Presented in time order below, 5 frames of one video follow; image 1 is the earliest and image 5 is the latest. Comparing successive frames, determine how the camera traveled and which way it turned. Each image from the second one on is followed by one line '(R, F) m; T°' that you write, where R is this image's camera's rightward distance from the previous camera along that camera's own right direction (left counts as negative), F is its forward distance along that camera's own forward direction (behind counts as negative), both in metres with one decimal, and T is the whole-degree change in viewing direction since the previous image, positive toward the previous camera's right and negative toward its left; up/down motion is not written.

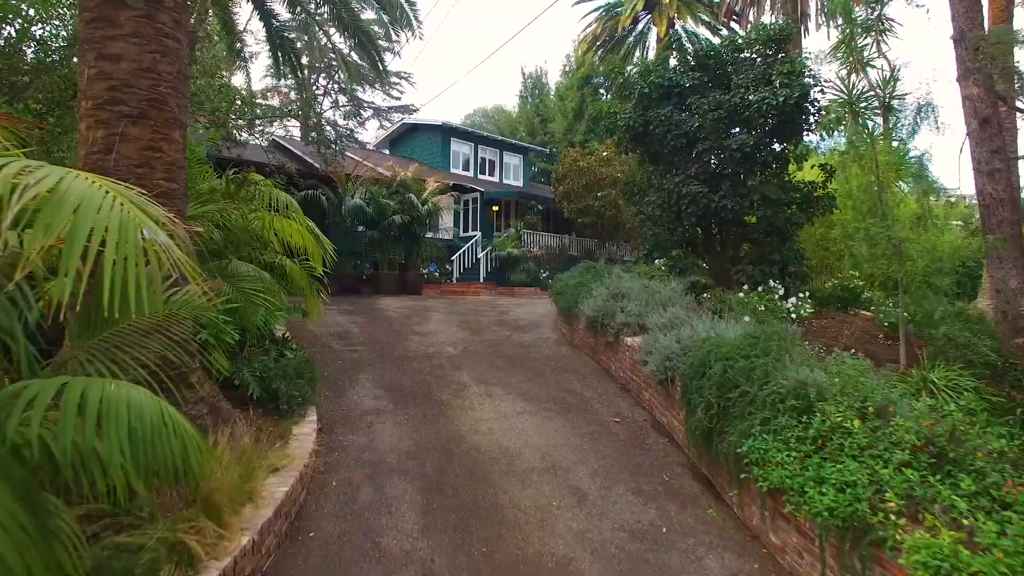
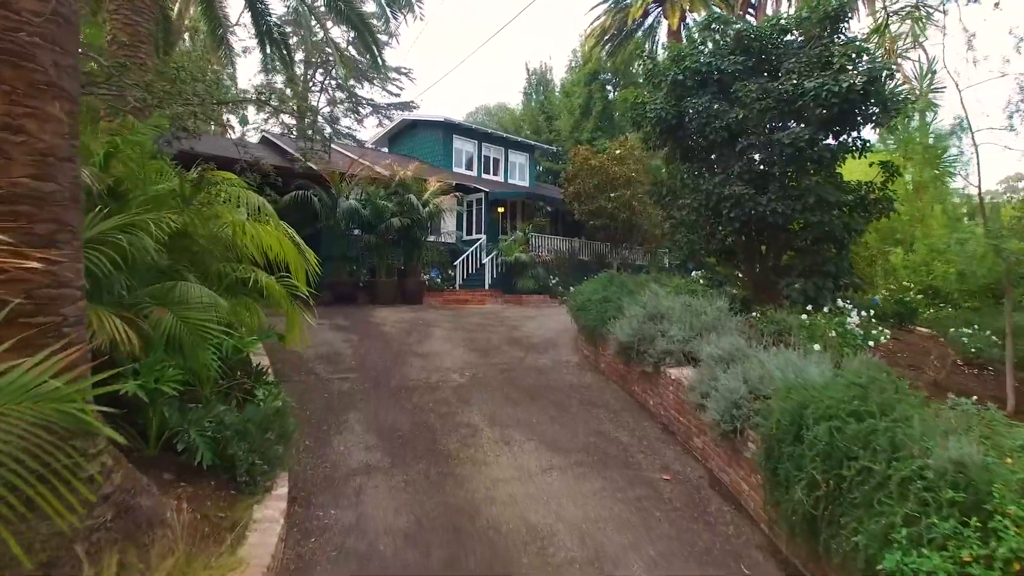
(-0.2, +1.1) m; 0°
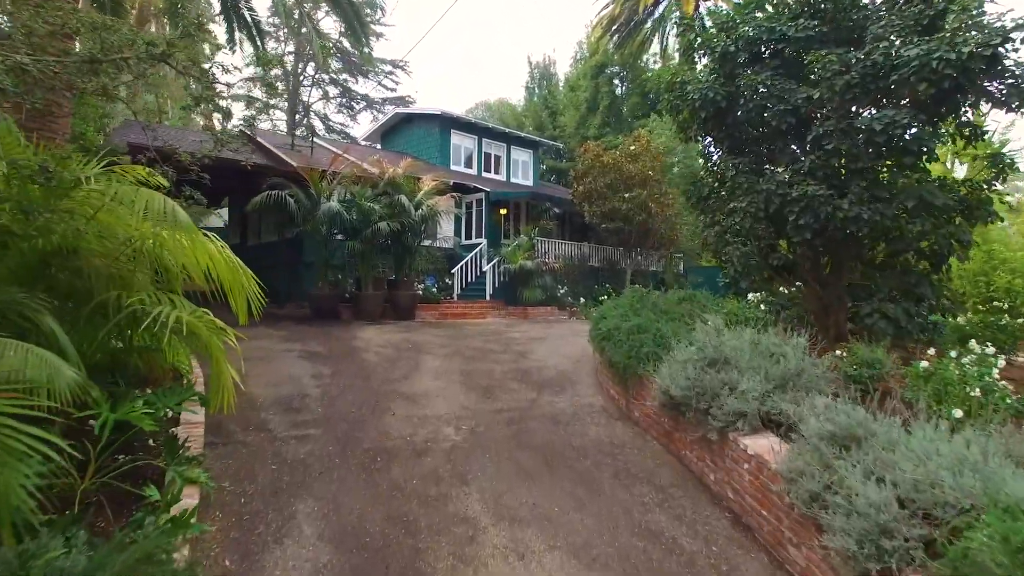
(-0.1, +1.5) m; 0°
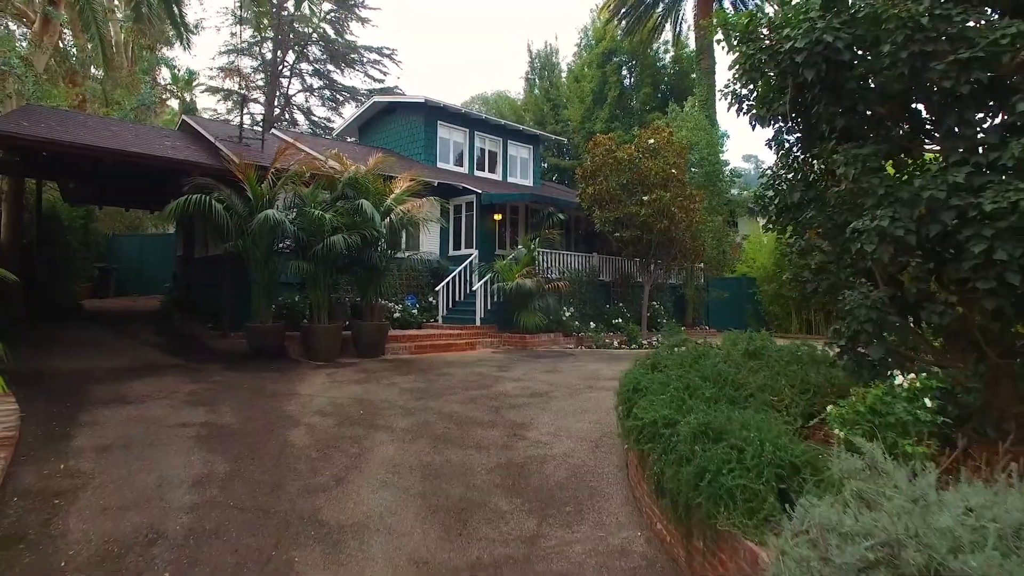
(+0.1, +2.3) m; 0°
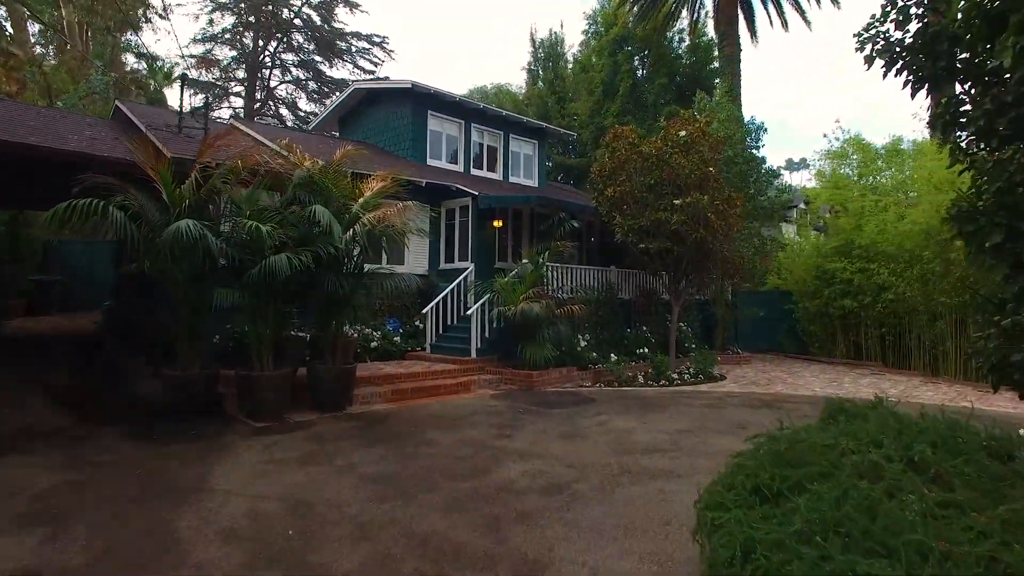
(-0.1, +2.1) m; 0°
